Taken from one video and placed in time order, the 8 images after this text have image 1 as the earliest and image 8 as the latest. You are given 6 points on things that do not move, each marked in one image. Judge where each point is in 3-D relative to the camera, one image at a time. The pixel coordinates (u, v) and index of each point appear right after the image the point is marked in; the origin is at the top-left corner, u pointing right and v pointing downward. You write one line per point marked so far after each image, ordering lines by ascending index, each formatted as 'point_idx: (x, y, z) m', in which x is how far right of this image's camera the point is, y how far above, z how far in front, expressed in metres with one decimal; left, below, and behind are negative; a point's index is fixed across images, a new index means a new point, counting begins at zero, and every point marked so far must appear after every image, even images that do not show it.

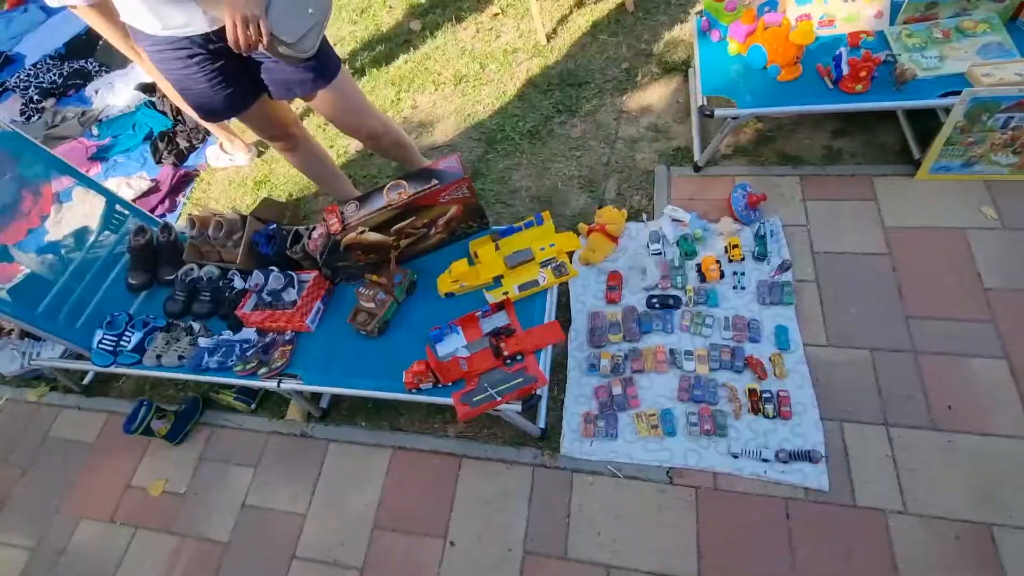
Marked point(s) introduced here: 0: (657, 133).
0: (+0.9, +1.0, +3.2) m
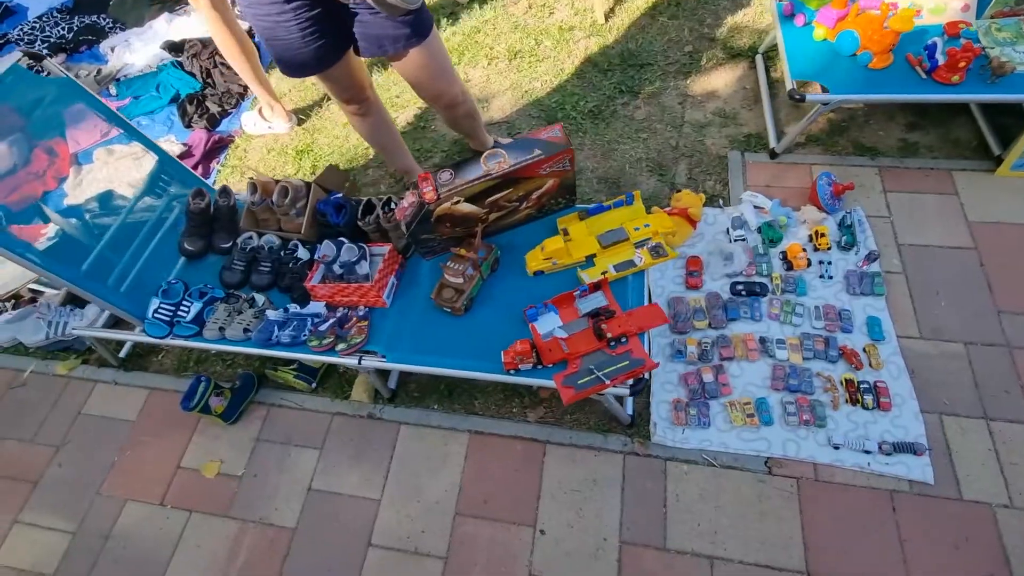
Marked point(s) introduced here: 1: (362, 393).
0: (+1.3, +1.0, +3.2) m
1: (-0.7, -0.5, +2.5) m
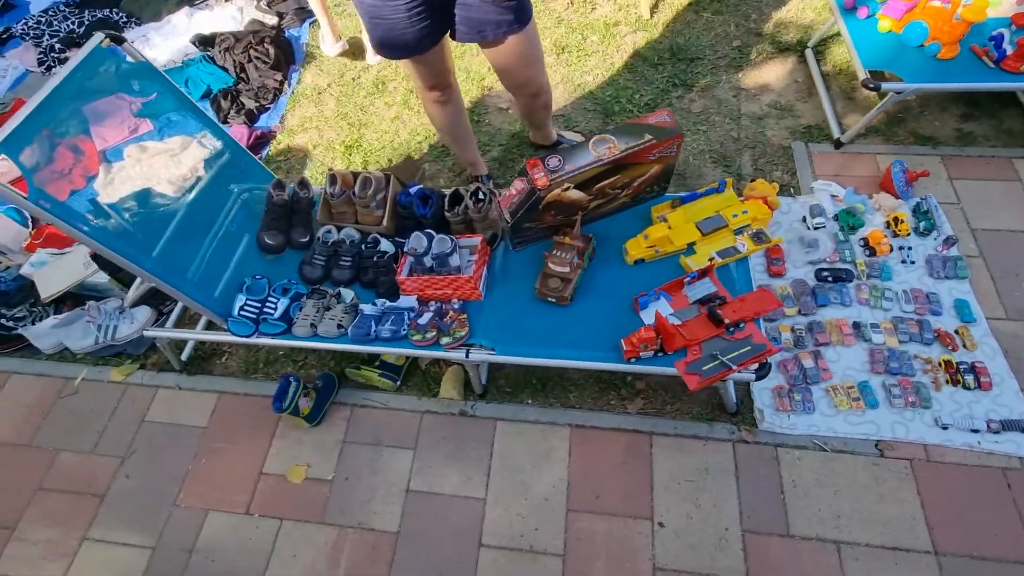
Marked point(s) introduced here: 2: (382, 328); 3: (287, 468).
0: (+1.7, +1.1, +3.2) m
1: (-0.3, -0.5, +2.4) m
2: (-0.5, -0.2, +2.1) m
3: (-1.0, -0.8, +2.3) m
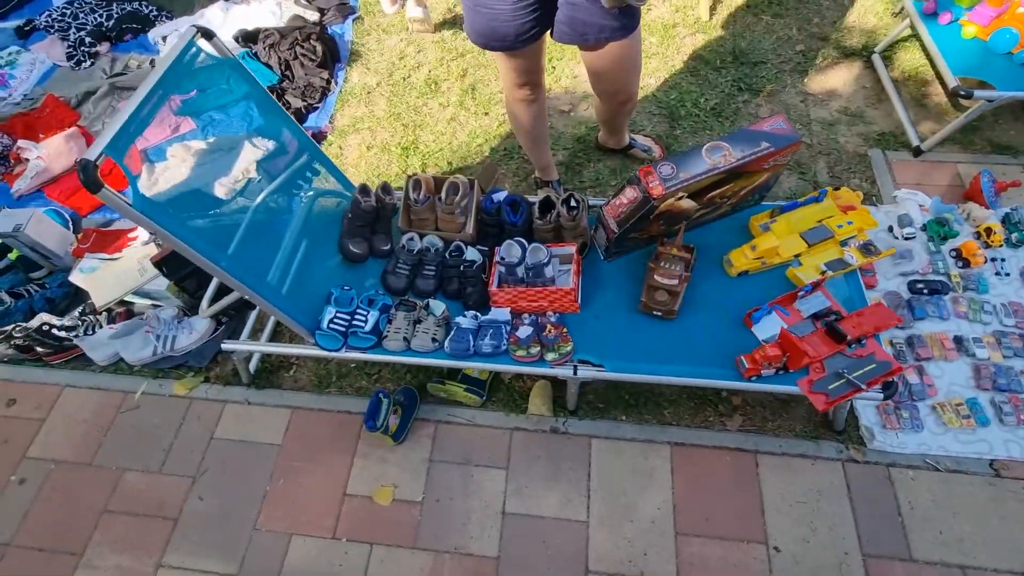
0: (+2.1, +1.0, +3.1) m
1: (+0.1, -0.5, +2.3) m
2: (-0.1, -0.2, +2.0) m
3: (-0.6, -0.8, +2.2) m
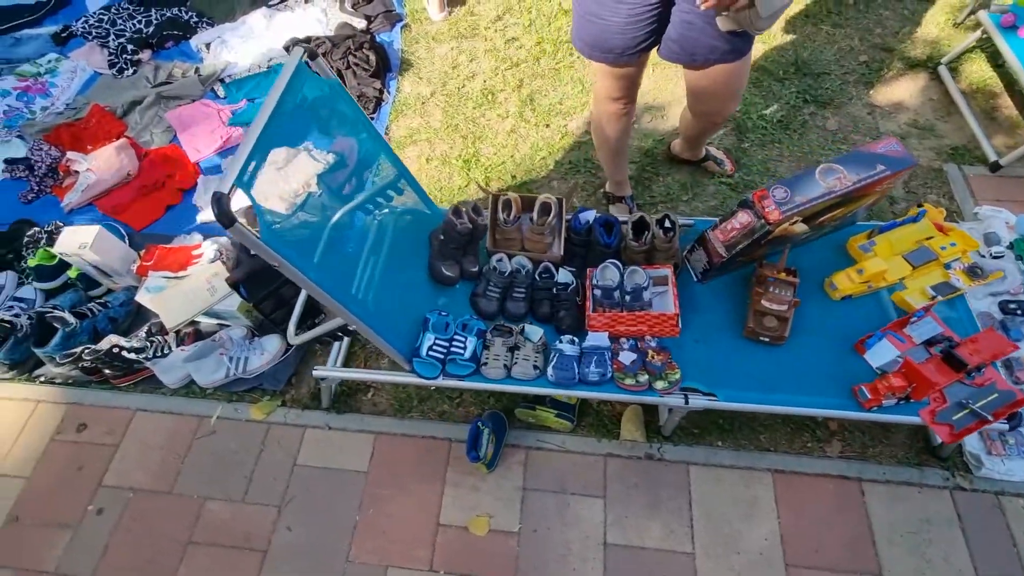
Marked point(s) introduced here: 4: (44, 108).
0: (+2.4, +0.9, +3.1) m
1: (+0.5, -0.6, +2.2) m
2: (+0.3, -0.3, +2.0) m
3: (-0.2, -0.9, +2.1) m
4: (-3.3, +1.3, +3.7) m
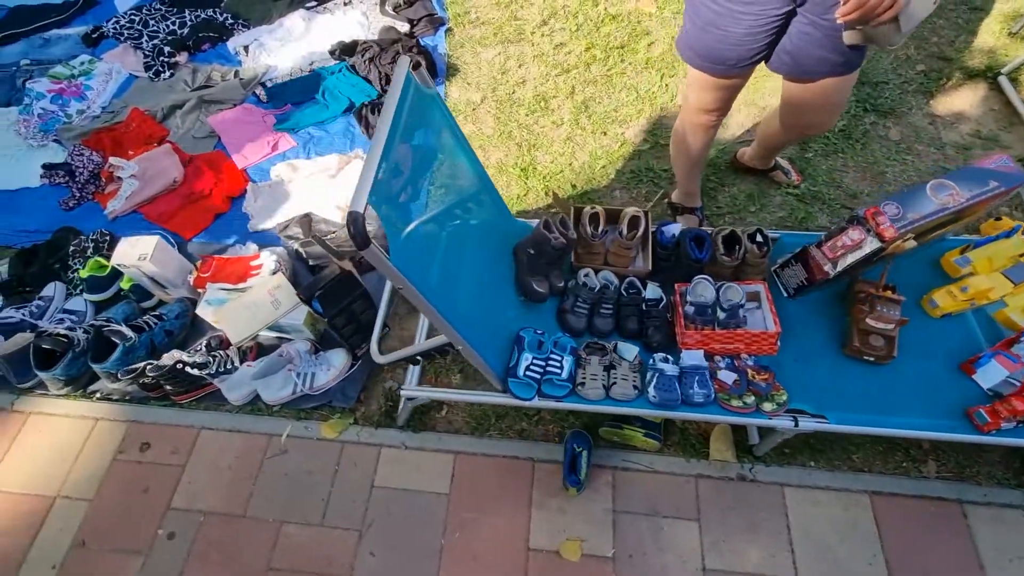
0: (+2.8, +0.9, +3.1) m
1: (+0.9, -0.7, +2.2) m
2: (+0.6, -0.4, +1.9) m
3: (+0.2, -1.0, +2.0) m
4: (-3.0, +1.2, +3.6) m
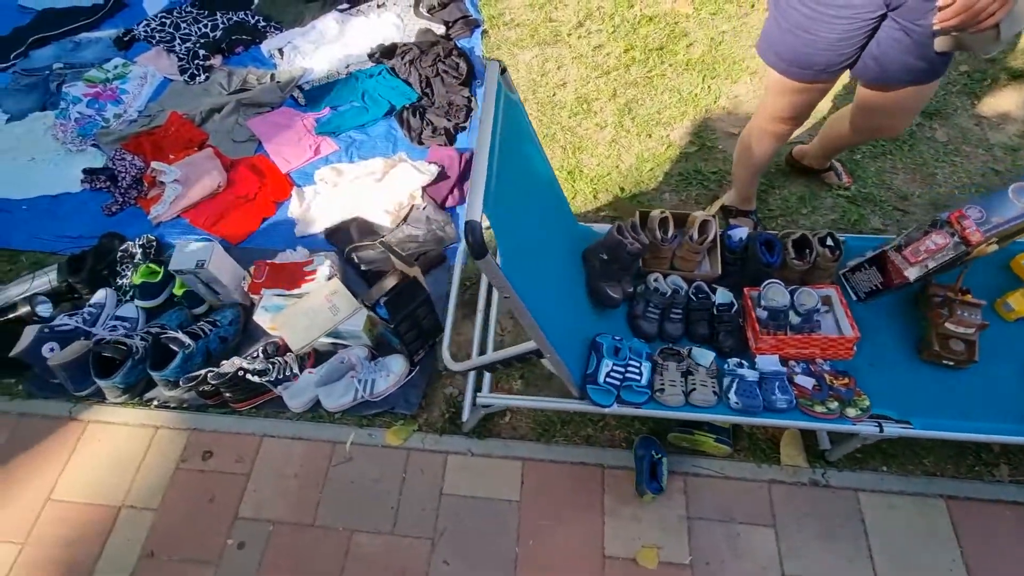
0: (+3.1, +0.9, +3.1) m
1: (+1.2, -0.7, +2.1) m
2: (+0.9, -0.4, +1.9) m
3: (+0.5, -1.0, +2.0) m
4: (-2.7, +1.2, +3.5) m
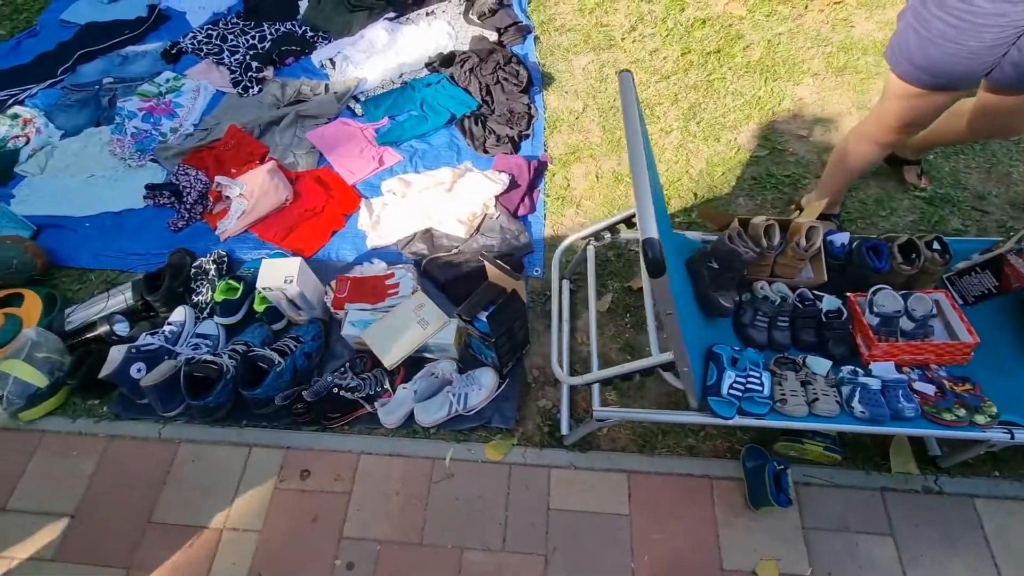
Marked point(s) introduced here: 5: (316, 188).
0: (+3.5, +0.9, +3.0) m
1: (+1.6, -0.7, +2.1) m
2: (+1.4, -0.4, +1.9) m
3: (+0.9, -1.1, +2.0) m
4: (-2.3, +1.1, +3.5) m
5: (-1.2, +0.6, +3.1) m
